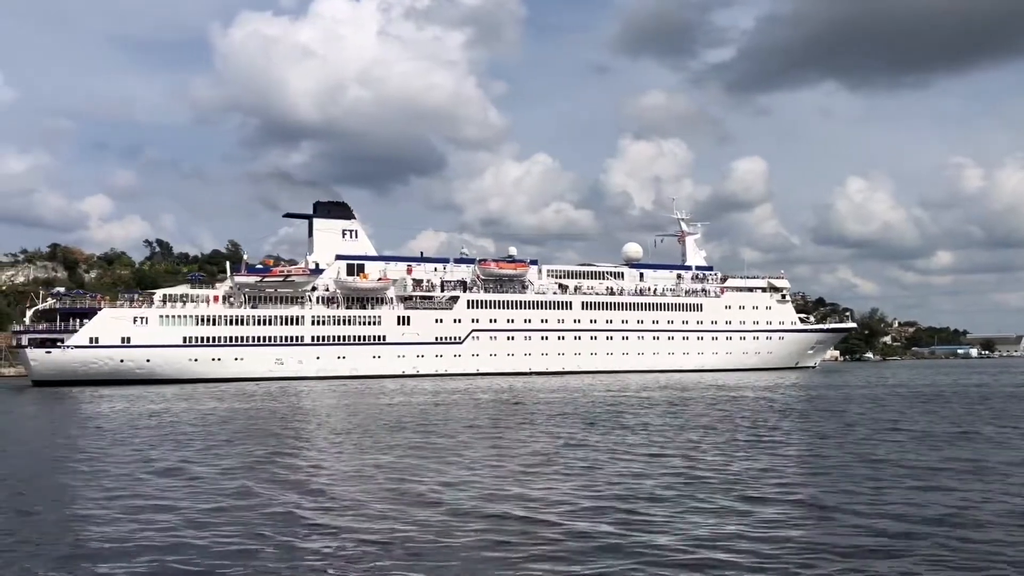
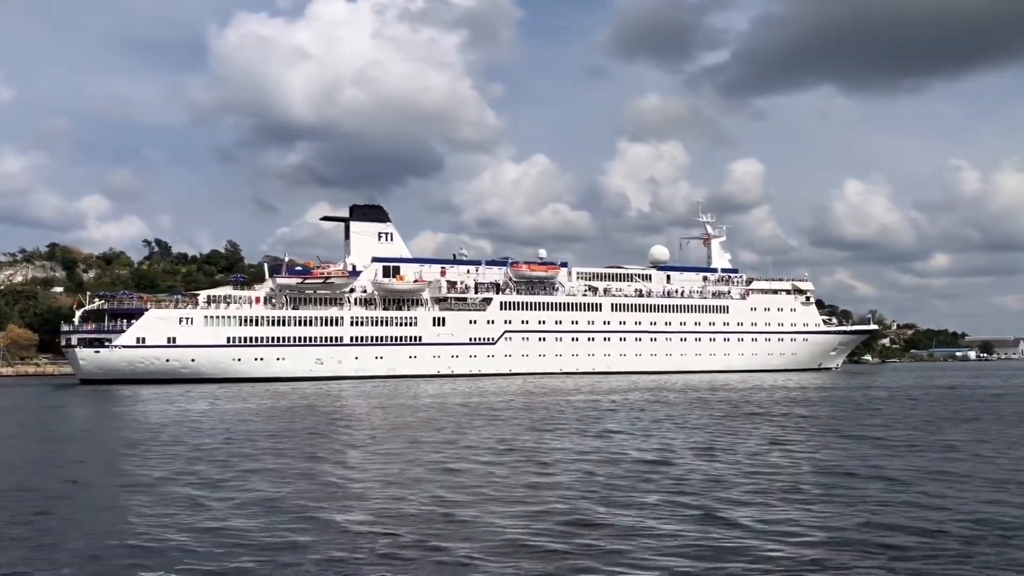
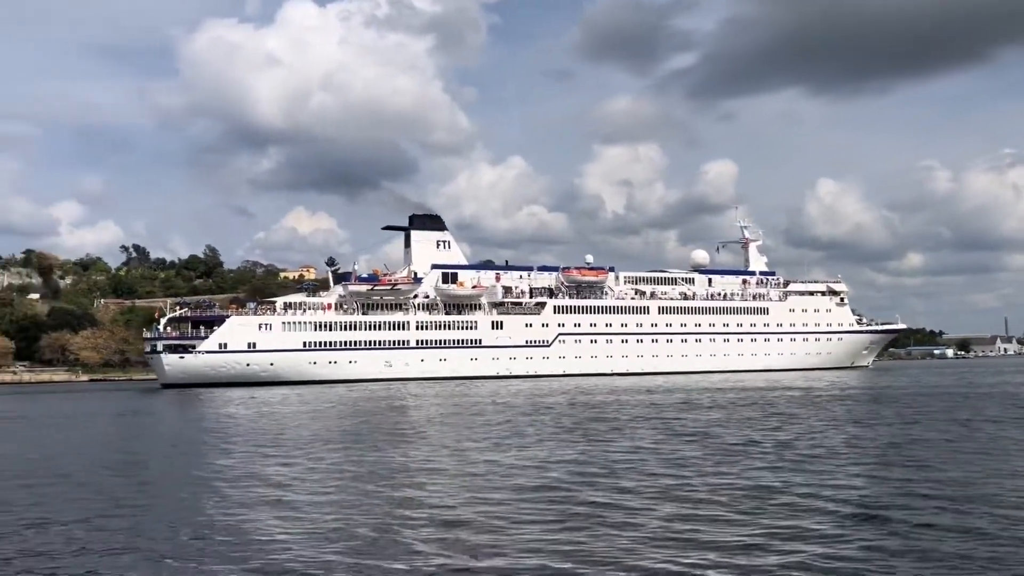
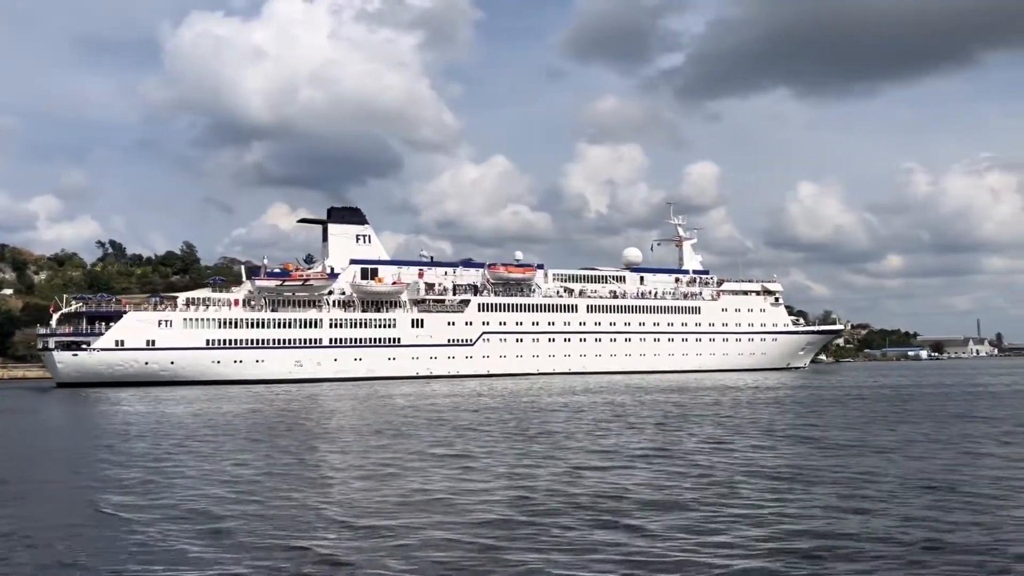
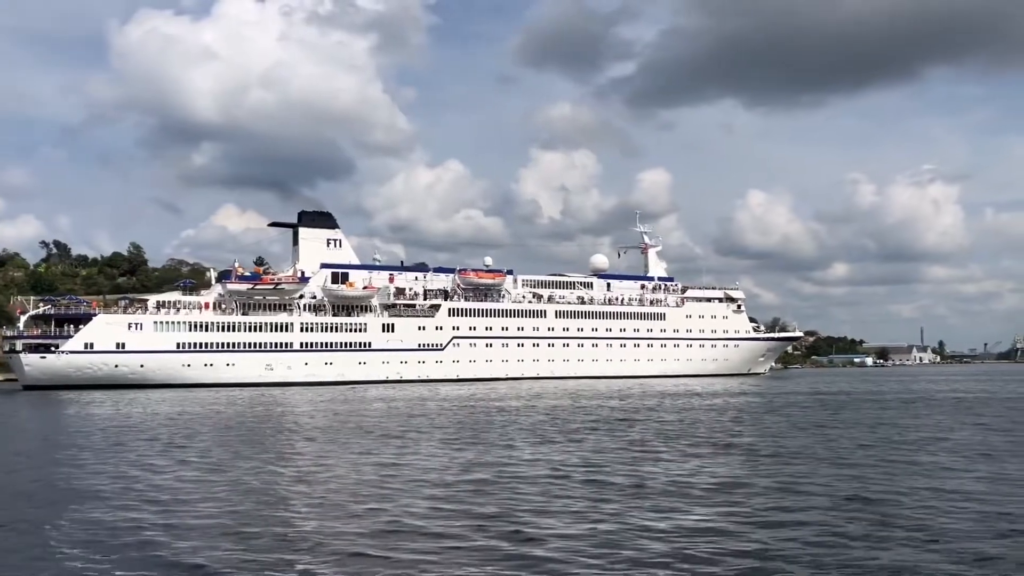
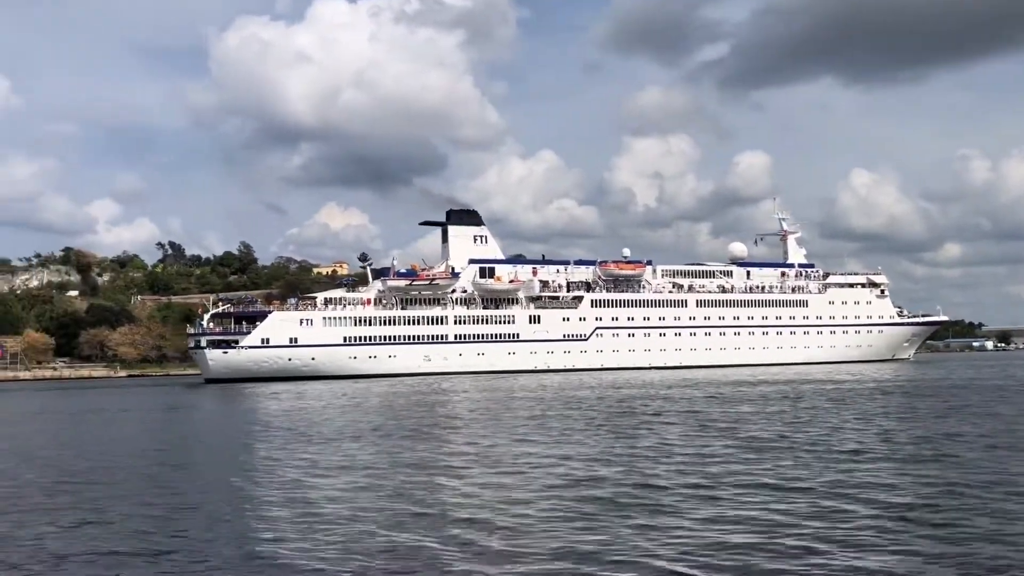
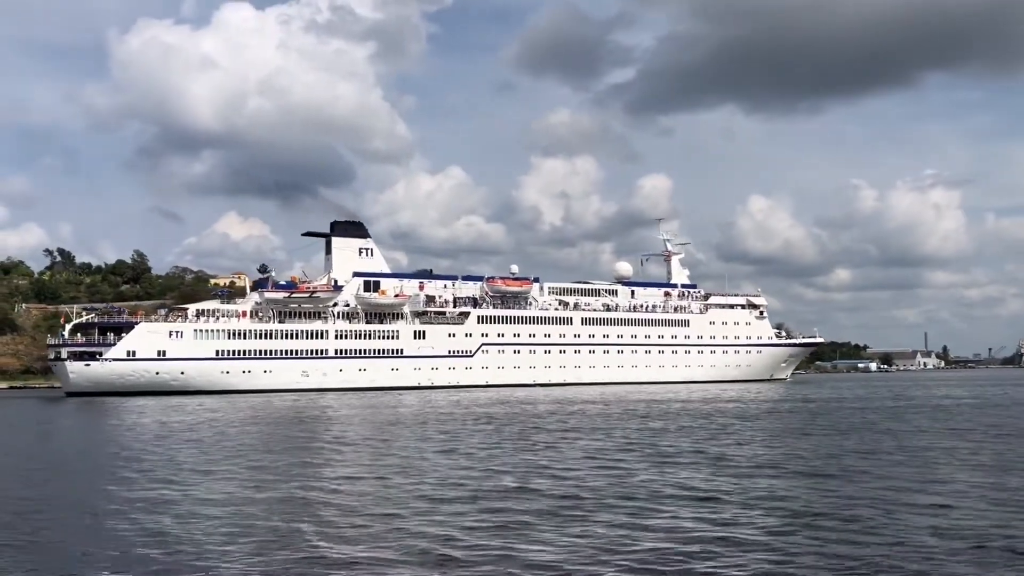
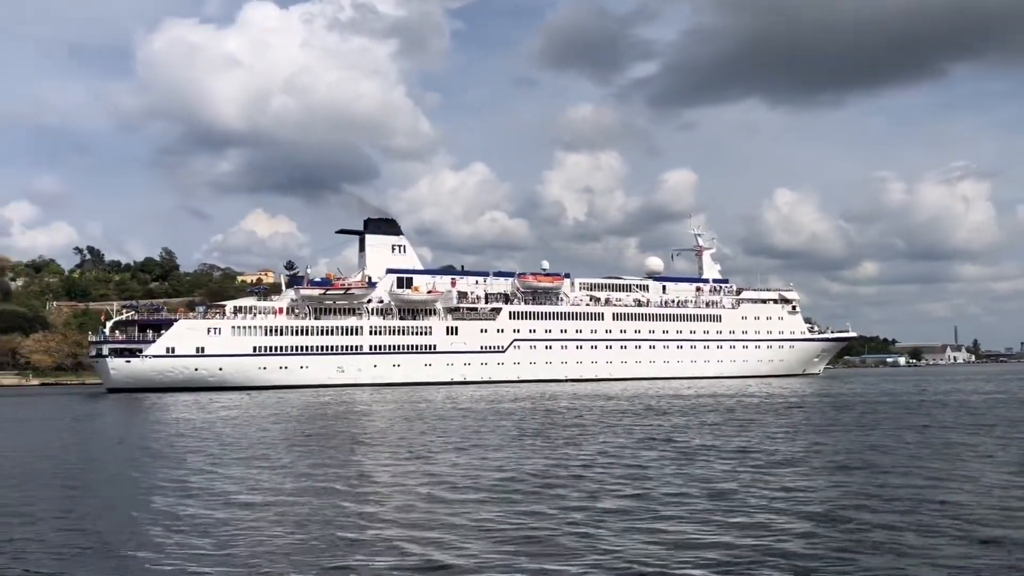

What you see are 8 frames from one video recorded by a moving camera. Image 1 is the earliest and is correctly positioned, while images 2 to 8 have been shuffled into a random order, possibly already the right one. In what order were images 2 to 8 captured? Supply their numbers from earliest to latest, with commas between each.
2, 4, 5, 7, 8, 3, 6
